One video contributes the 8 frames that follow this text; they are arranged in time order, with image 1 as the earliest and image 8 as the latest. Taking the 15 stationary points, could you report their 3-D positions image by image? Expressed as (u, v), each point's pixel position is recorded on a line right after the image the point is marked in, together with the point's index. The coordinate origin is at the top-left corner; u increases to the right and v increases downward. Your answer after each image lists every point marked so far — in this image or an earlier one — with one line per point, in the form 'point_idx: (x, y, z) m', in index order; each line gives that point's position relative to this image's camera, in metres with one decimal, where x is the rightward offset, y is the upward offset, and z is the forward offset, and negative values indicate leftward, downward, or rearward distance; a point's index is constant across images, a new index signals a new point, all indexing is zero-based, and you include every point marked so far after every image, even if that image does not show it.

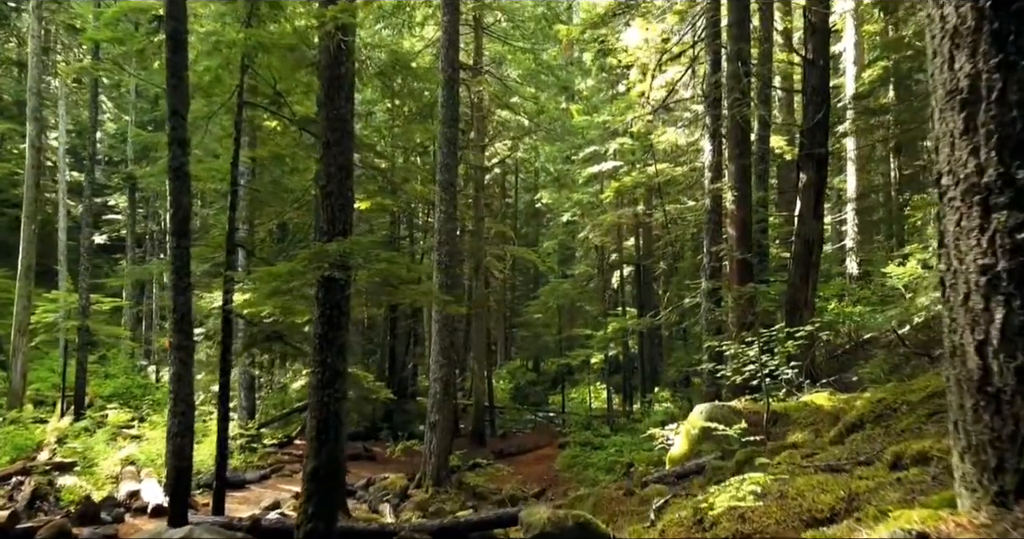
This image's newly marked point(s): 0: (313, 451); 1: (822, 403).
0: (-1.9, -1.7, +6.8) m
1: (+3.5, -1.5, +8.2) m
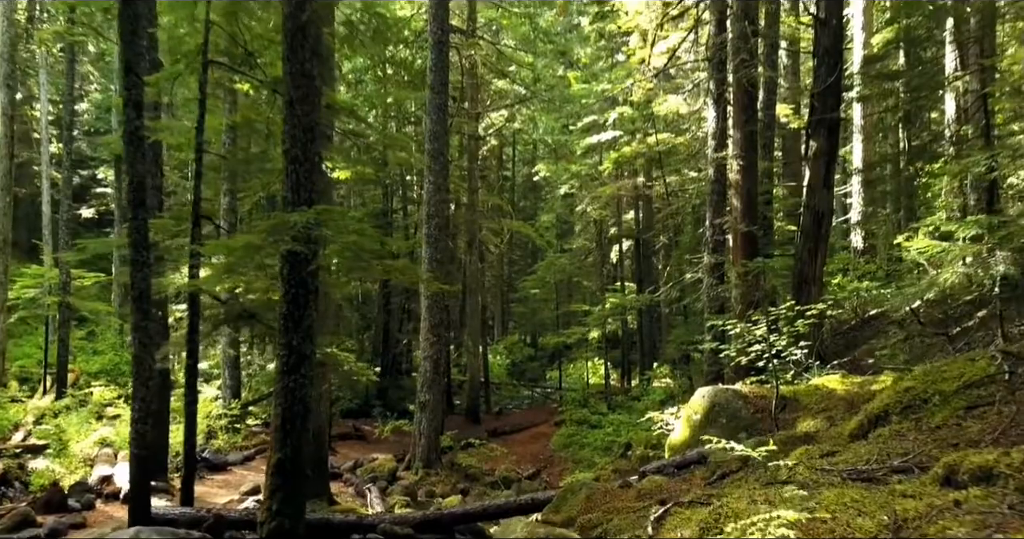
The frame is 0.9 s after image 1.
0: (-2.0, -1.5, +6.2) m
1: (+3.3, -1.2, +7.5) m
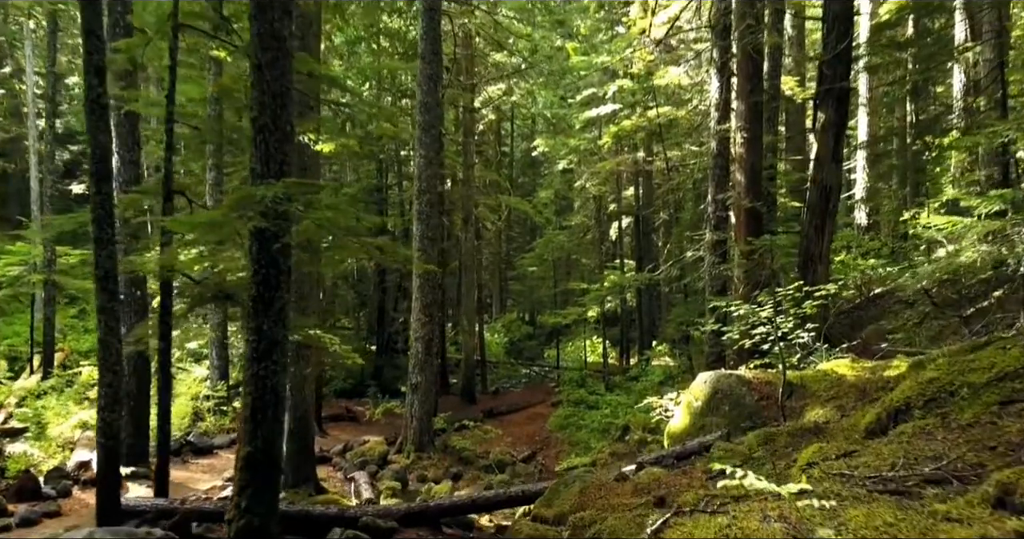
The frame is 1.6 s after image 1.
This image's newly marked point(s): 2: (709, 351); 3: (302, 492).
0: (-2.1, -1.3, +5.7) m
1: (+3.2, -1.0, +7.1) m
2: (+3.1, -1.3, +11.5) m
3: (-2.9, -3.1, +10.2) m
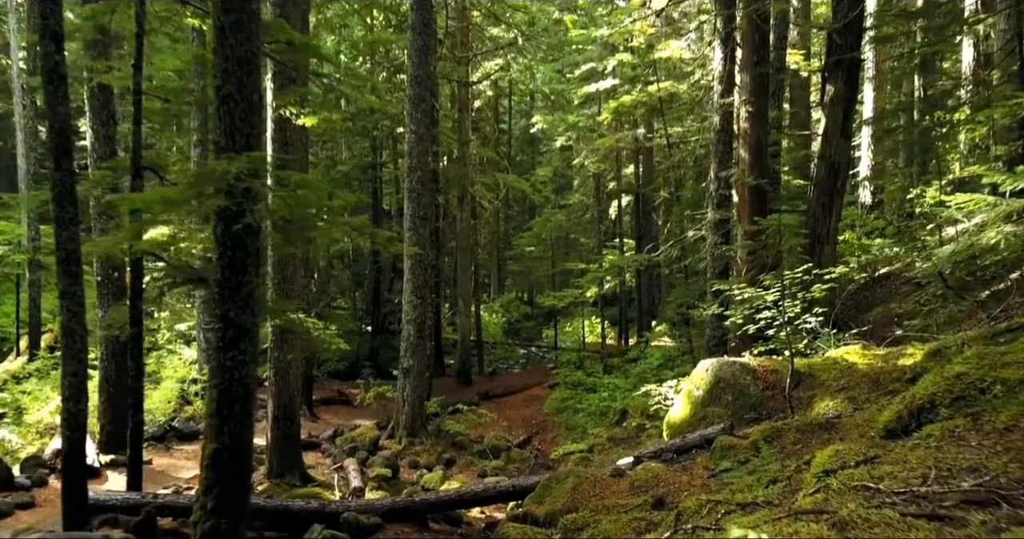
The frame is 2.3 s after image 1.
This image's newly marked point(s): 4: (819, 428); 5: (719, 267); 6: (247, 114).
0: (-2.2, -1.2, +5.3) m
1: (+3.2, -0.8, +6.7) m
2: (+3.0, -1.0, +11.0) m
3: (-3.0, -2.9, +9.8) m
4: (+2.3, -1.2, +5.3) m
5: (+3.3, 0.0, +11.6) m
6: (-2.0, +1.2, +5.5) m
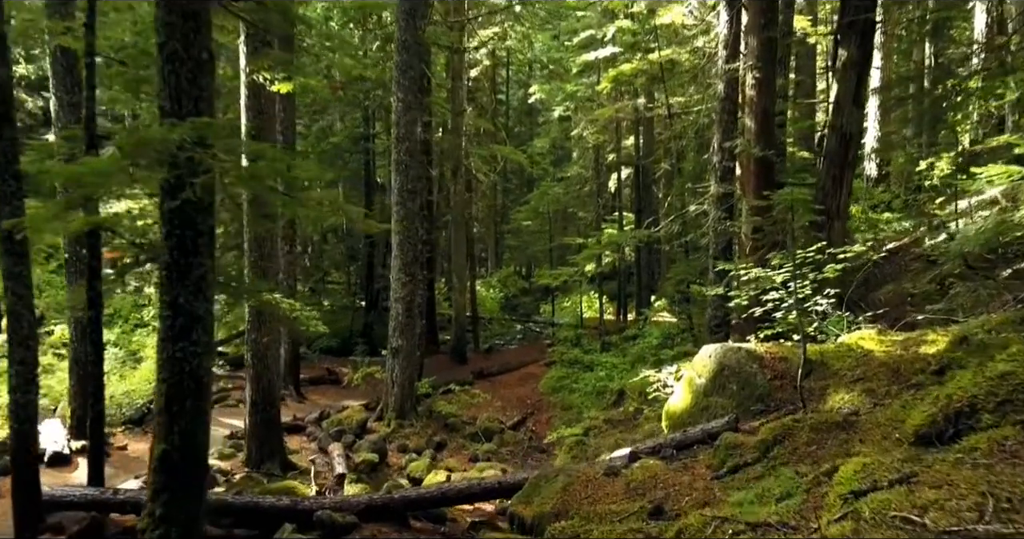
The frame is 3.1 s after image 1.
0: (-2.3, -1.1, +4.8) m
1: (+3.0, -0.7, +6.1) m
2: (+2.9, -0.7, +10.5) m
3: (-3.2, -2.6, +9.3) m
4: (+2.2, -1.1, +4.8) m
5: (+3.2, +0.4, +11.0) m
6: (-2.1, +1.3, +4.8) m
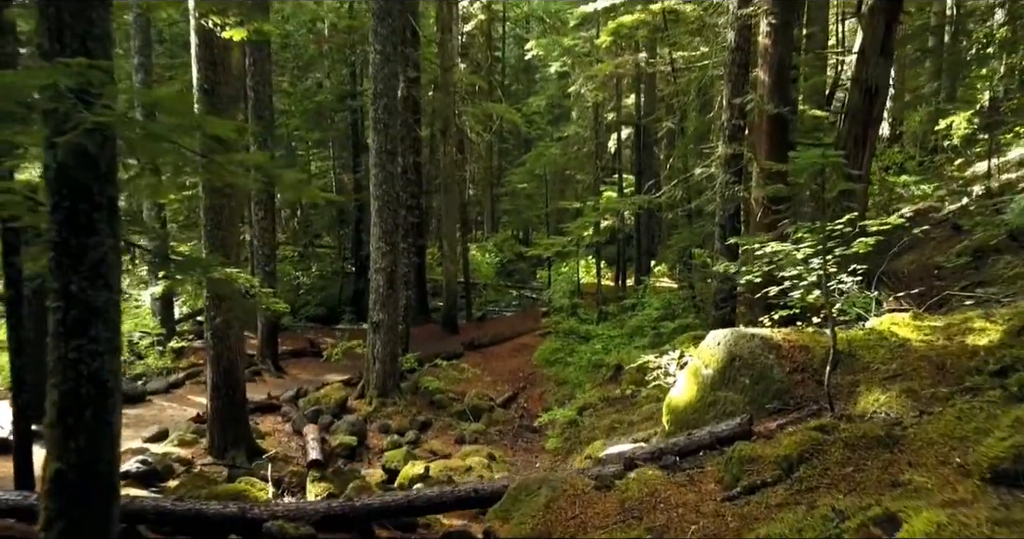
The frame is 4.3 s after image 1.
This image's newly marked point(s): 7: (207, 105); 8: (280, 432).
0: (-2.5, -1.0, +3.9) m
1: (+2.9, -0.5, +5.3) m
2: (+2.7, -0.2, +9.6) m
3: (-3.3, -2.2, +8.6) m
4: (+2.0, -0.9, +4.0) m
5: (+3.0, +0.8, +10.0) m
6: (-2.3, +1.4, +3.9) m
7: (-3.5, +1.9, +8.3) m
8: (-3.3, -2.3, +10.4) m
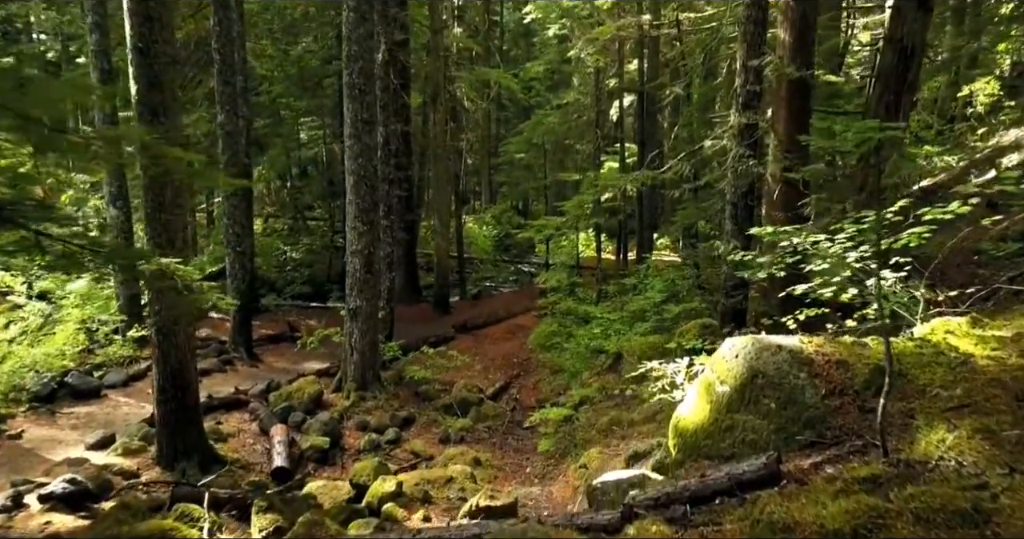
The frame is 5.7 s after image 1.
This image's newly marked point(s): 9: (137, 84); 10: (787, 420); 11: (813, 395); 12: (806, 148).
0: (-2.6, -1.0, +3.0) m
1: (+2.7, -0.5, +4.3) m
2: (+2.6, -0.1, +8.6) m
3: (-3.5, -2.1, +7.6) m
4: (+1.8, -1.0, +3.0) m
5: (+2.9, +1.0, +9.0) m
6: (-2.4, +1.3, +2.8) m
7: (-3.6, +2.0, +7.2) m
8: (-3.5, -2.1, +9.5) m
9: (-3.7, +1.8, +7.2) m
10: (+1.7, -0.9, +4.4) m
11: (+1.9, -0.8, +4.5) m
12: (+3.4, +1.4, +8.3) m
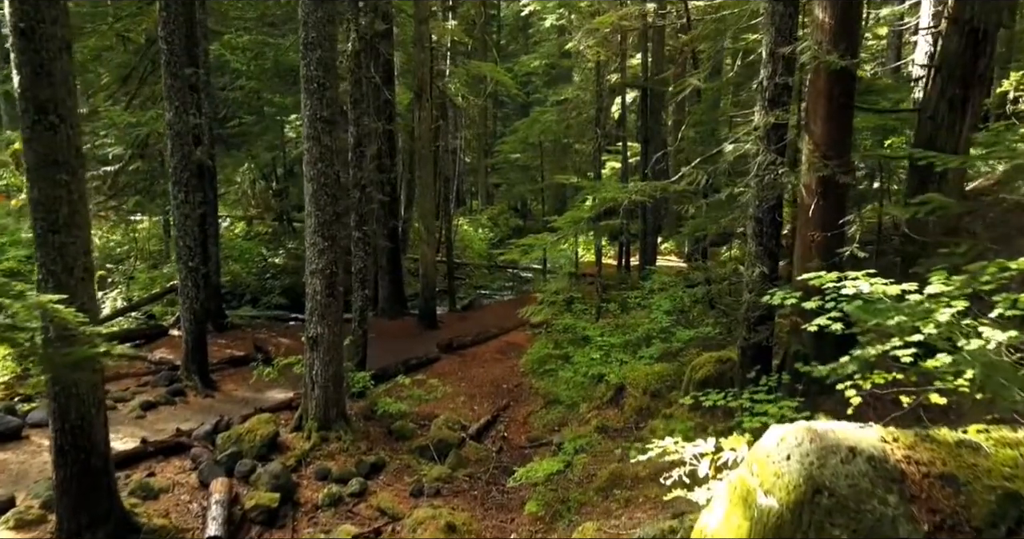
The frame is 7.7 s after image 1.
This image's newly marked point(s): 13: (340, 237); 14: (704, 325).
0: (-2.8, -1.3, +1.5) m
1: (+2.5, -0.8, +2.8) m
2: (+2.4, -0.4, +7.2) m
3: (-3.7, -2.4, +6.2) m
4: (+1.6, -1.3, +1.6) m
5: (+2.7, +0.7, +7.5) m
6: (-2.6, +1.0, +1.4) m
7: (-3.8, +1.7, +5.7) m
8: (-3.7, -2.4, +8.1) m
9: (-3.9, +1.5, +5.7) m
10: (+1.5, -1.2, +3.0) m
11: (+1.7, -1.1, +3.0) m
12: (+3.2, +1.1, +6.9) m
13: (-2.2, +0.4, +9.3) m
14: (+2.8, -0.8, +10.8) m
